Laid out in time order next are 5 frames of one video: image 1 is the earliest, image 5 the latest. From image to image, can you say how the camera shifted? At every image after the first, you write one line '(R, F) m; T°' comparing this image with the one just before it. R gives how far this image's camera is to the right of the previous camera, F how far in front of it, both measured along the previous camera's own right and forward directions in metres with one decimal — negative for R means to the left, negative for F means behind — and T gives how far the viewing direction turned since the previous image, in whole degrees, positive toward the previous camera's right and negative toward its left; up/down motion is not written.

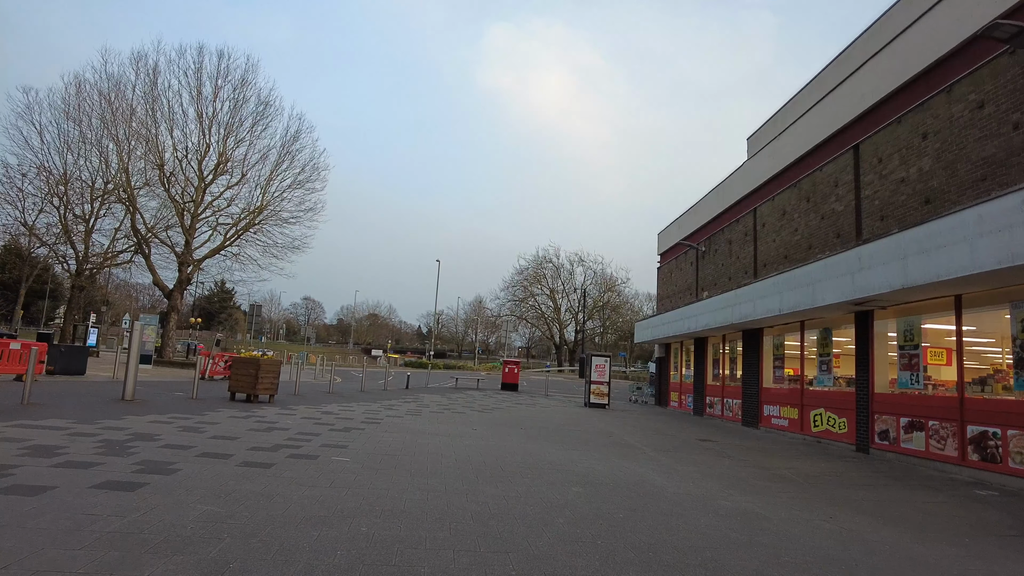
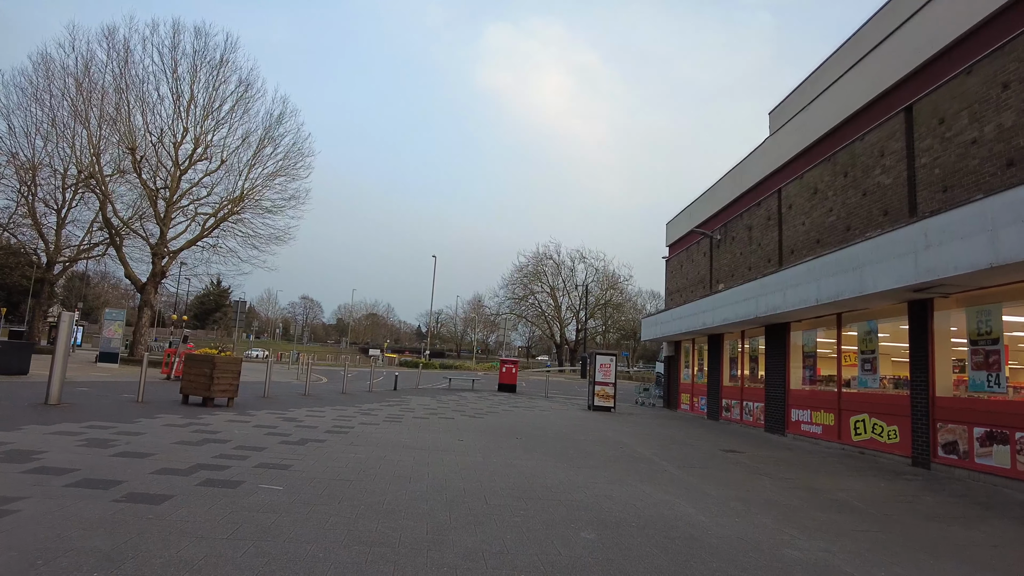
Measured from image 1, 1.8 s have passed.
(+0.1, +1.8) m; 0°
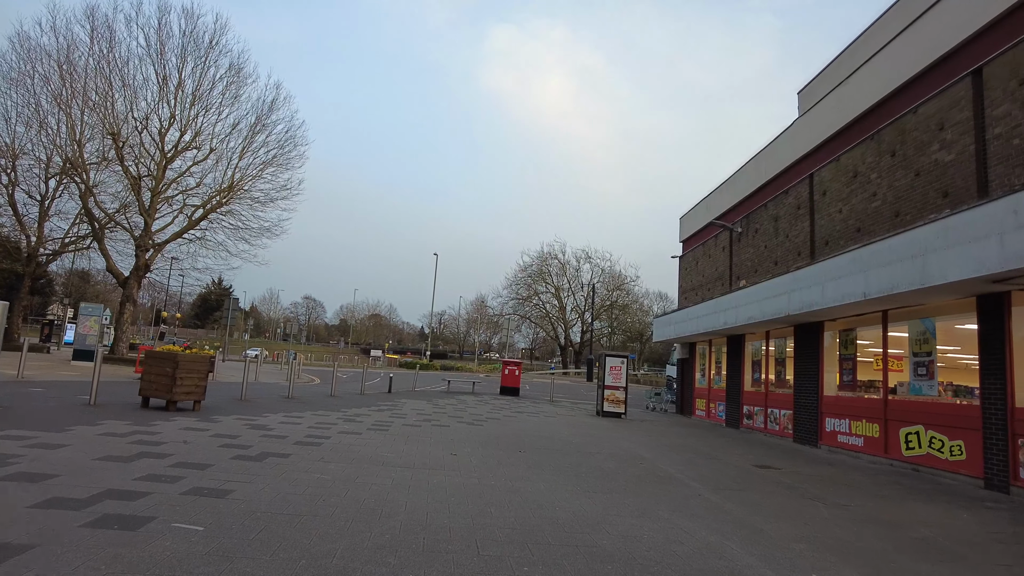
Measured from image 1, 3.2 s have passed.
(0.0, +1.4) m; 0°
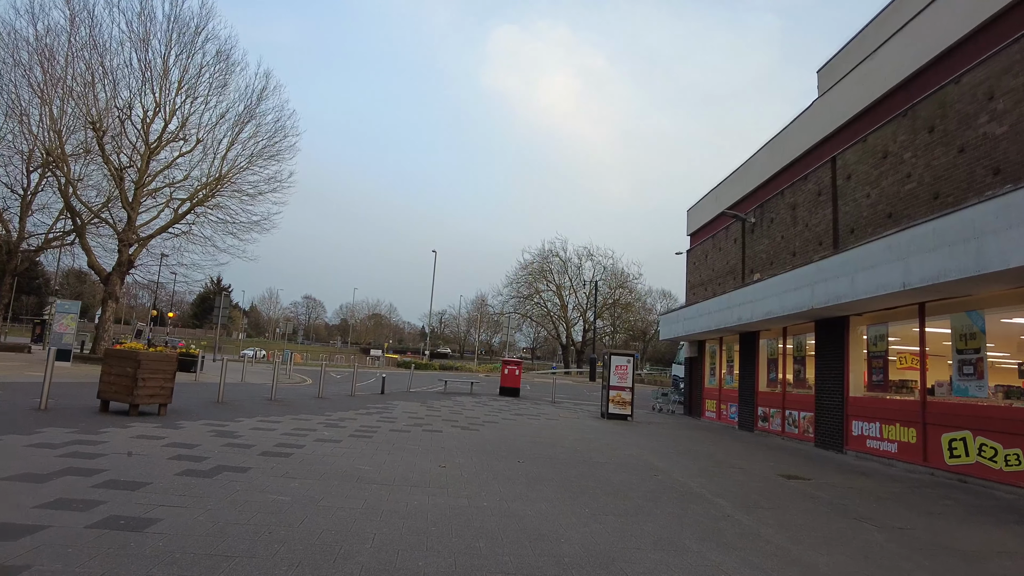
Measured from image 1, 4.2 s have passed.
(+0.1, +1.0) m; 0°
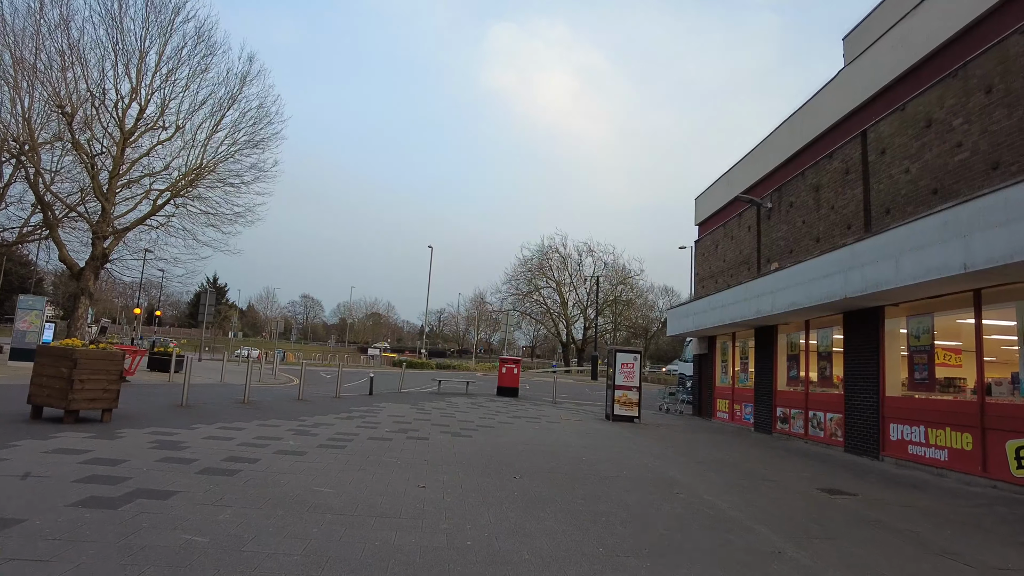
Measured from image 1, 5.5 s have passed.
(+0.1, +1.3) m; 0°
